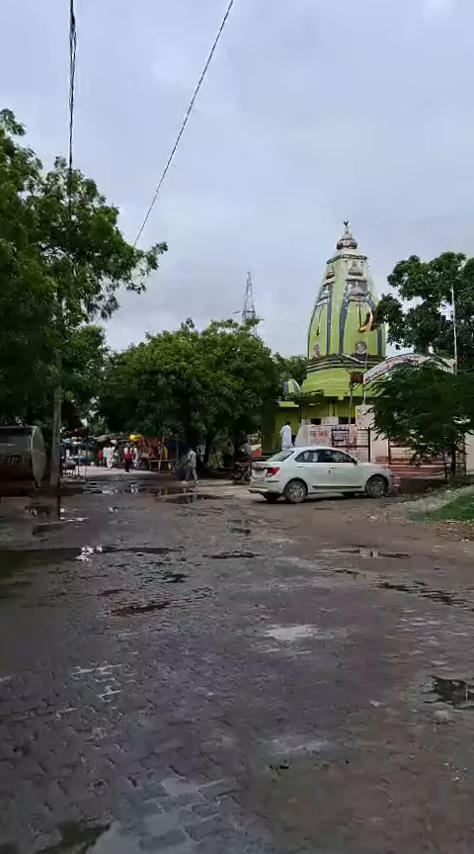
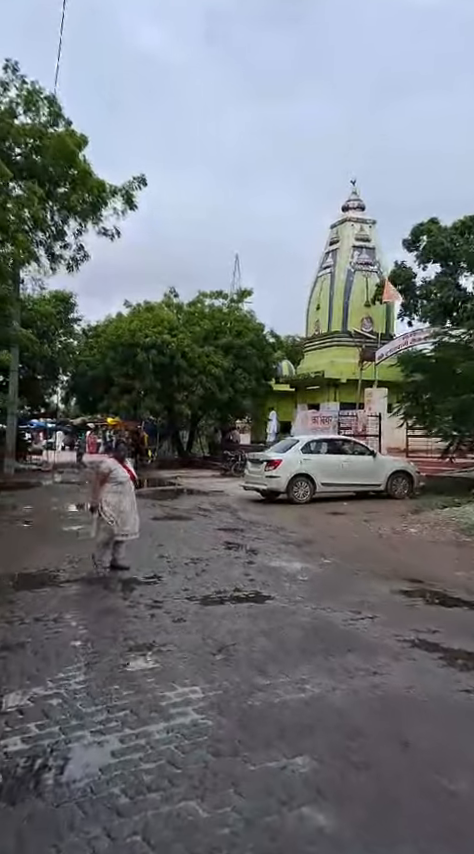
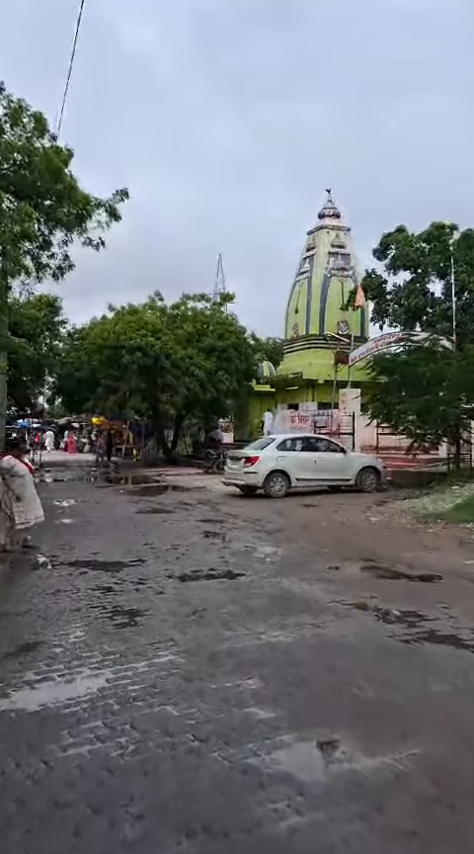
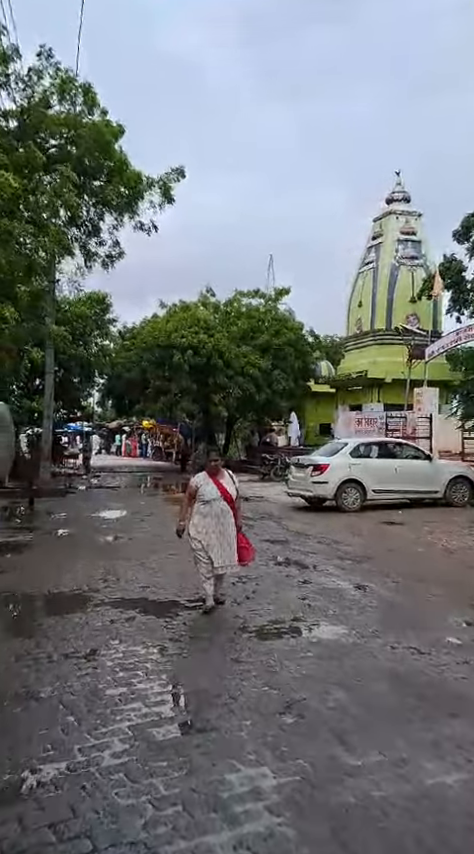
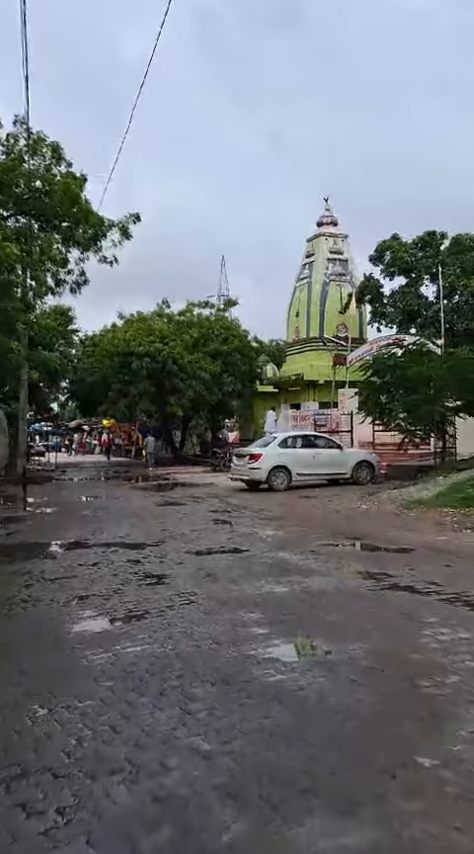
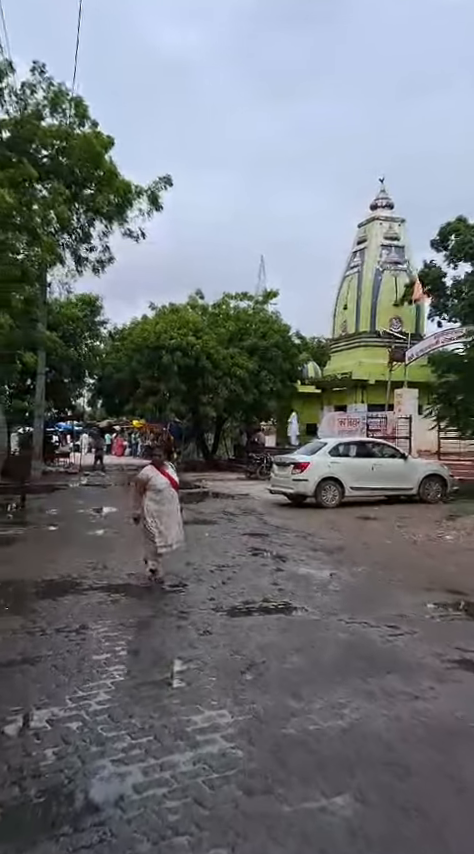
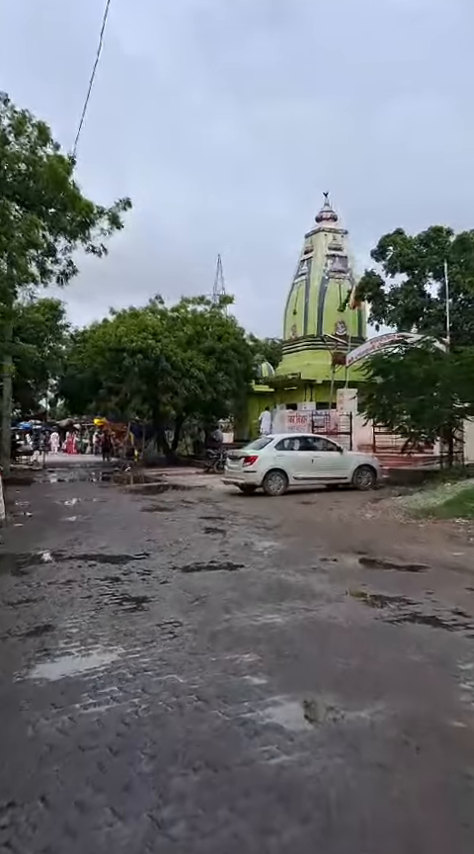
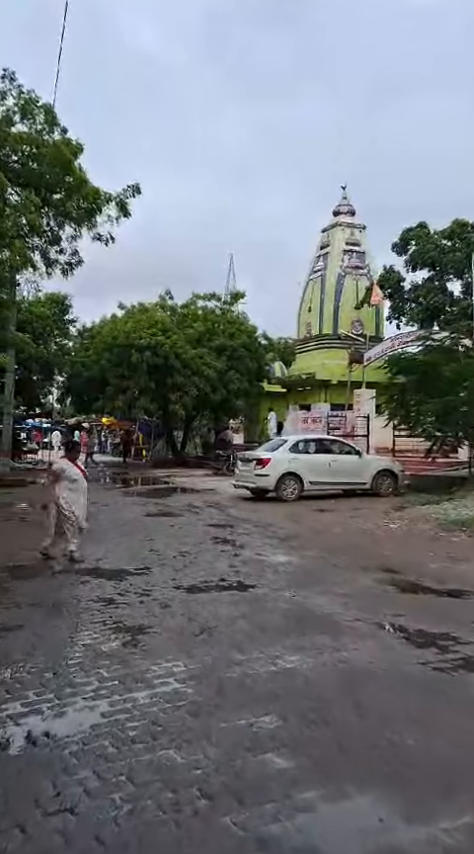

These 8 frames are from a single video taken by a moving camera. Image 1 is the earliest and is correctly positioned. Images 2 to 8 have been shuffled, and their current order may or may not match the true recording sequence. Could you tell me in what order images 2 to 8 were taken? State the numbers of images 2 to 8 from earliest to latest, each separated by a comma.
5, 7, 3, 8, 2, 6, 4
